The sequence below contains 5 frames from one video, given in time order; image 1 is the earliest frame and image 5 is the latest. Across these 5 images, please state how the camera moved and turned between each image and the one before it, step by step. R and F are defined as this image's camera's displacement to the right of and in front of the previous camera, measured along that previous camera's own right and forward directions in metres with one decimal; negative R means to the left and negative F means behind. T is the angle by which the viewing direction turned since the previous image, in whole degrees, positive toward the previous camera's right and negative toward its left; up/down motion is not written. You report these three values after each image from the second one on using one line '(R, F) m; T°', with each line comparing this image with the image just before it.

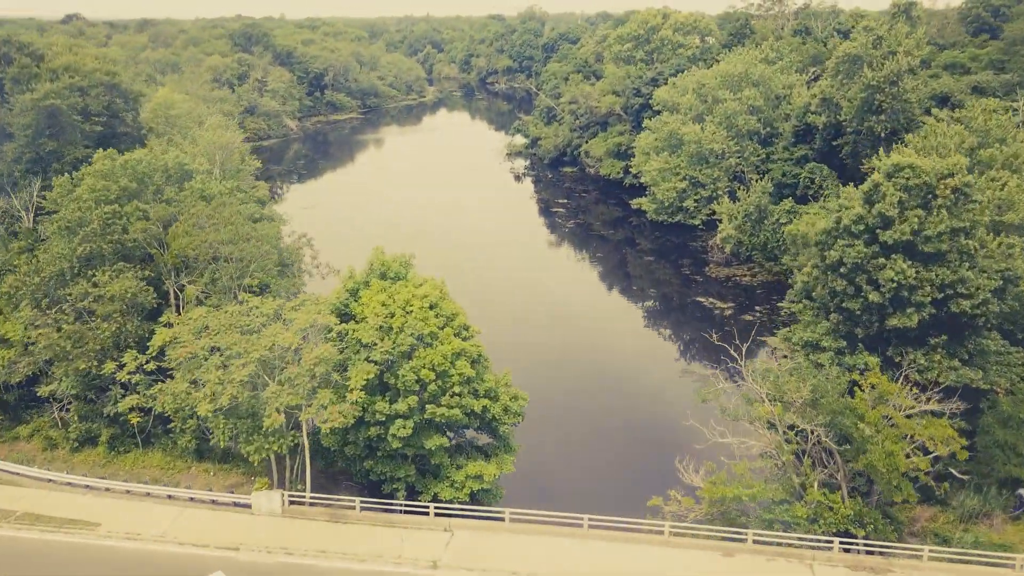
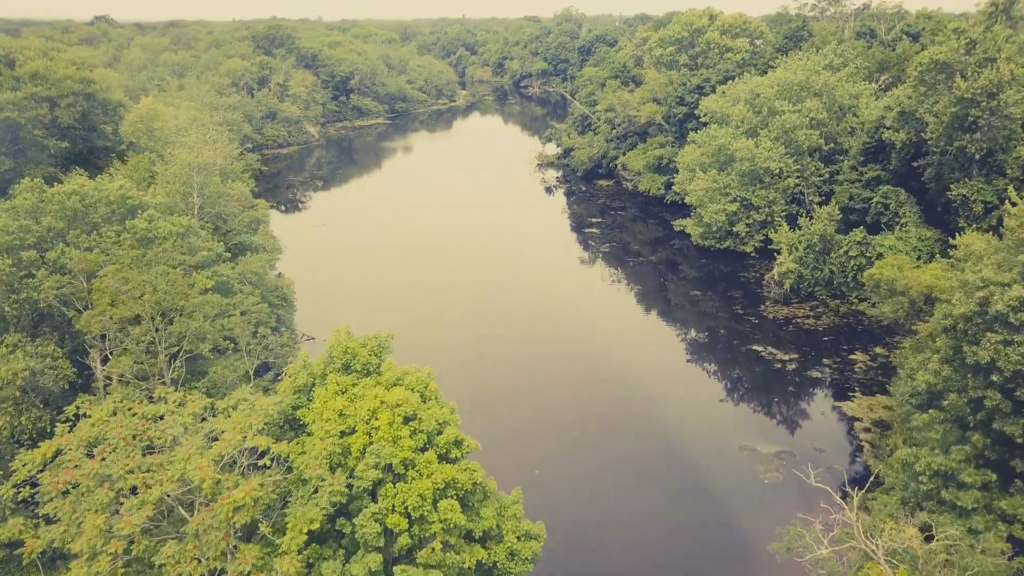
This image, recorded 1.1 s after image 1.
(+0.3, +4.9) m; -2°
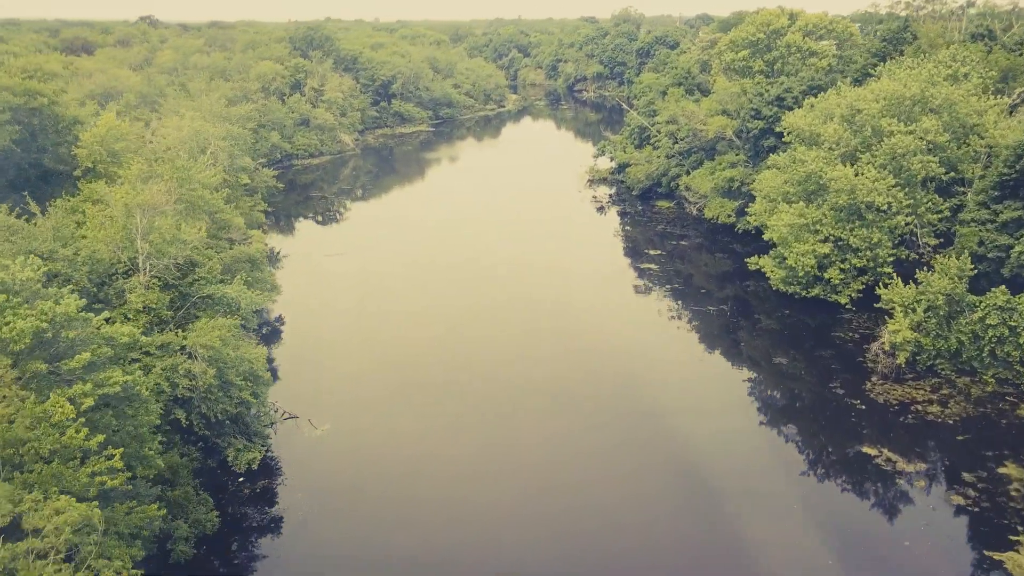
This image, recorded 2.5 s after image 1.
(+0.5, +6.9) m; -4°
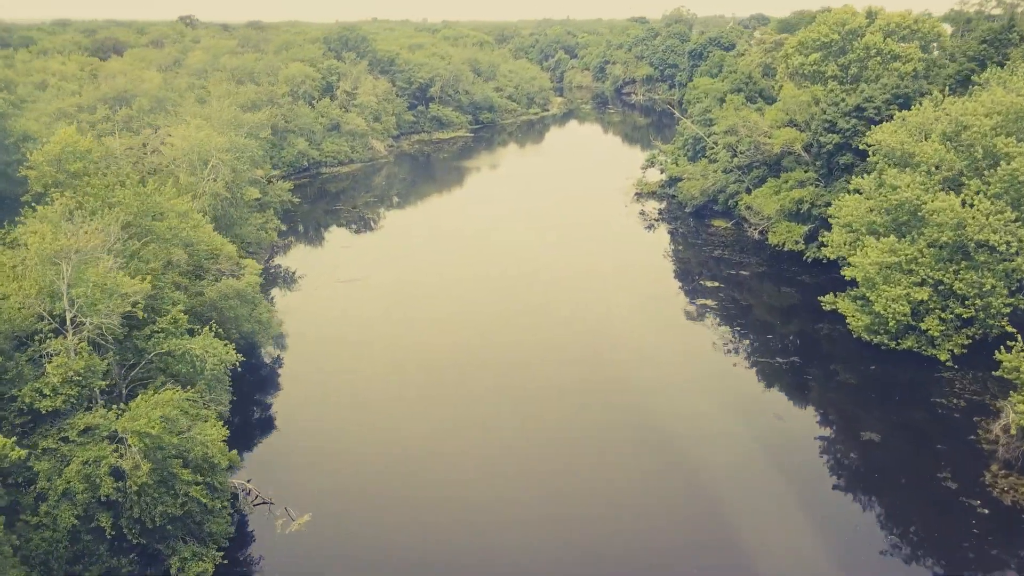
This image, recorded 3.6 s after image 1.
(+0.4, +5.1) m; -3°
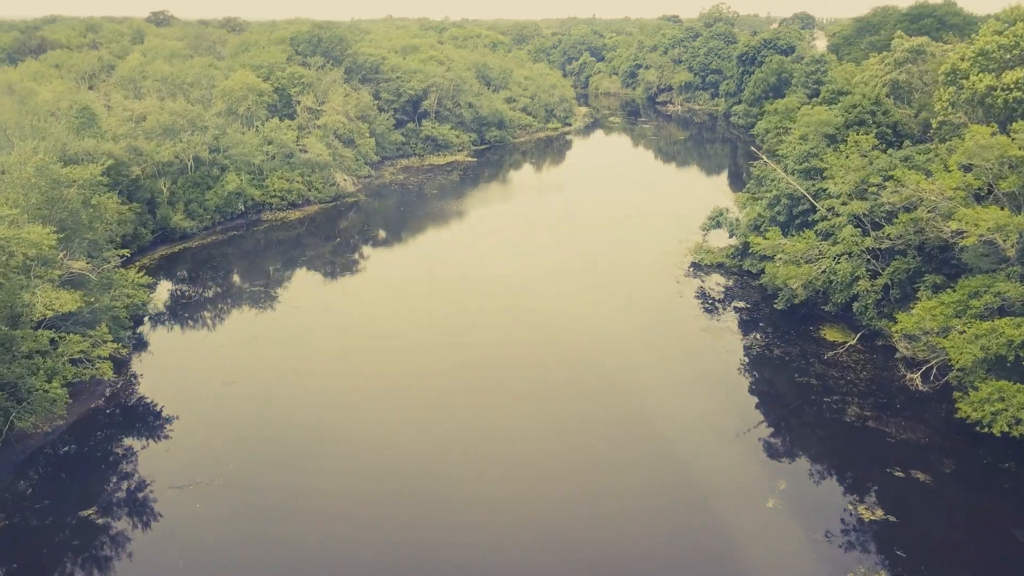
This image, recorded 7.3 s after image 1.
(+1.0, +17.7) m; -1°
